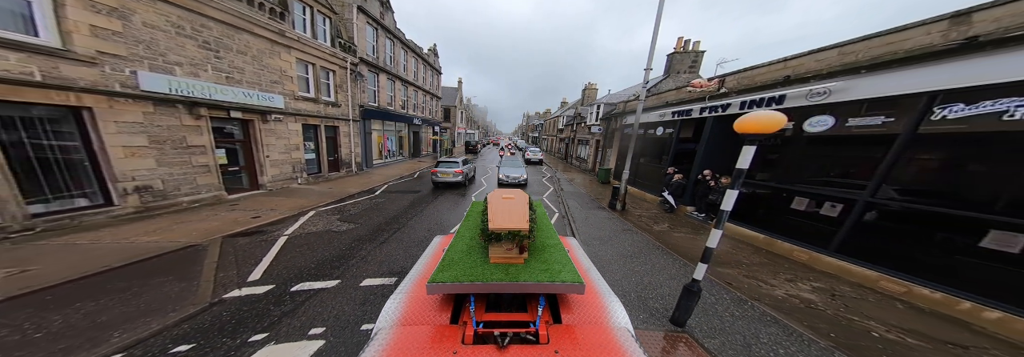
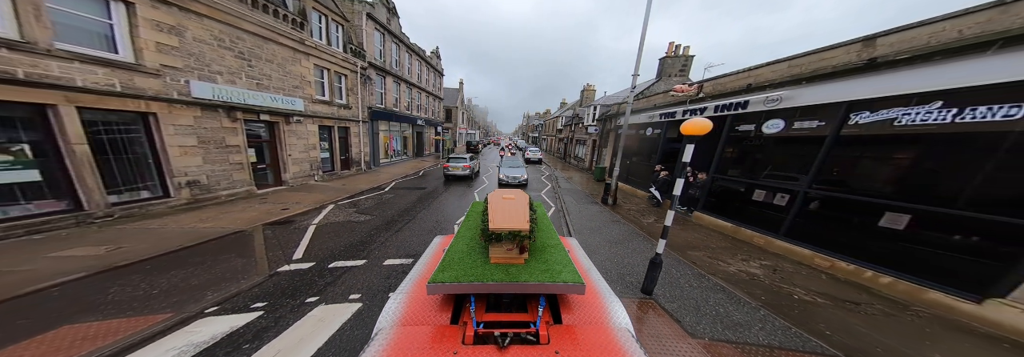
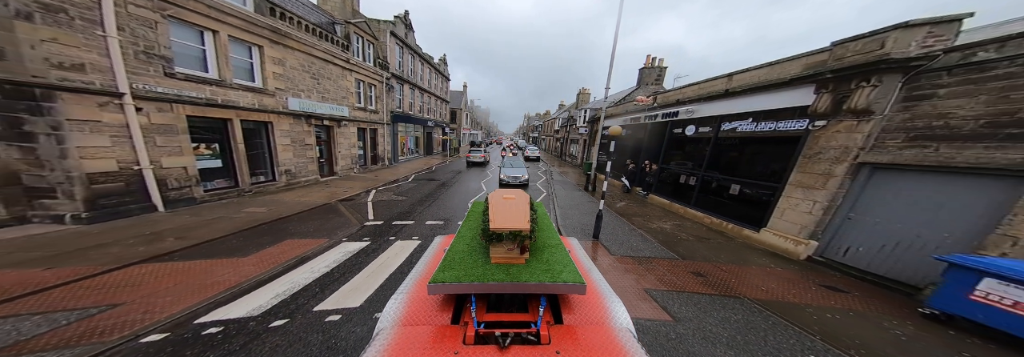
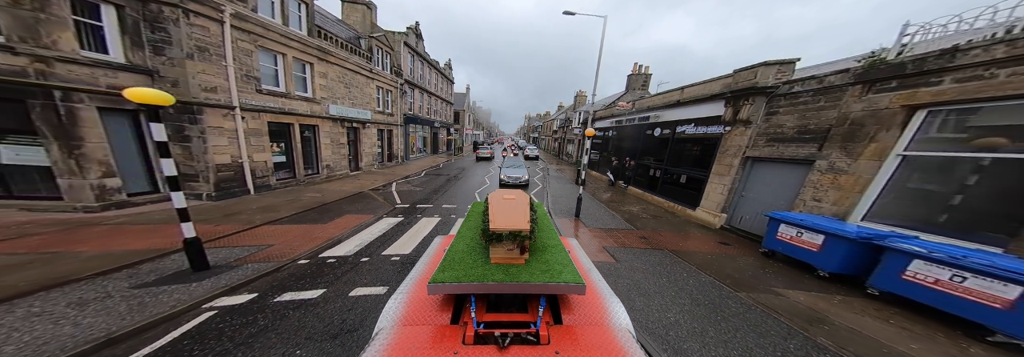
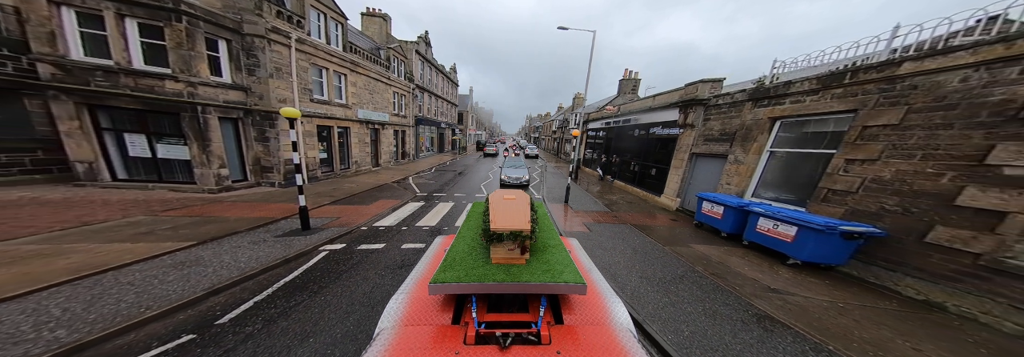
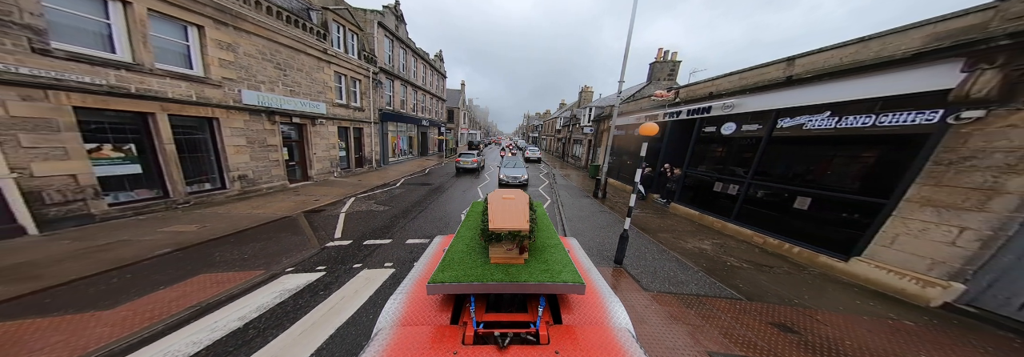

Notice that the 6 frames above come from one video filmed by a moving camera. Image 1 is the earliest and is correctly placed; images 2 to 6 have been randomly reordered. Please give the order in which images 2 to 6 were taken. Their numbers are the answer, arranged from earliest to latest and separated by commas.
2, 6, 3, 4, 5
